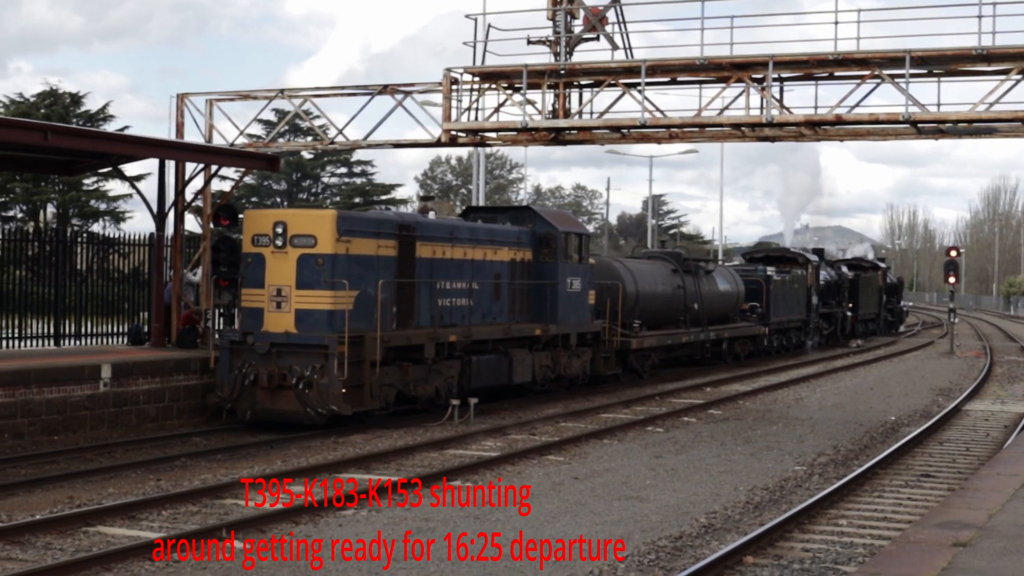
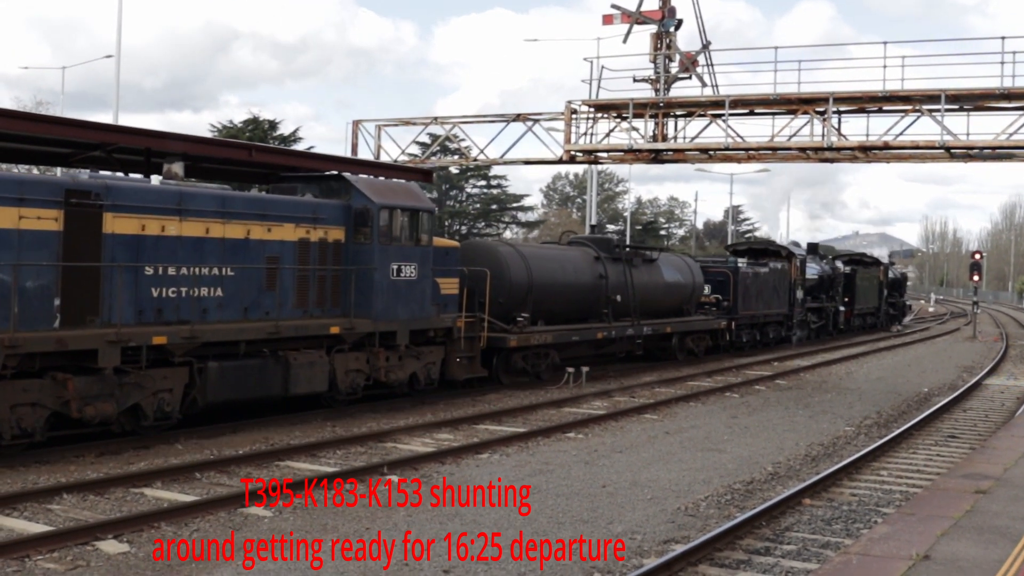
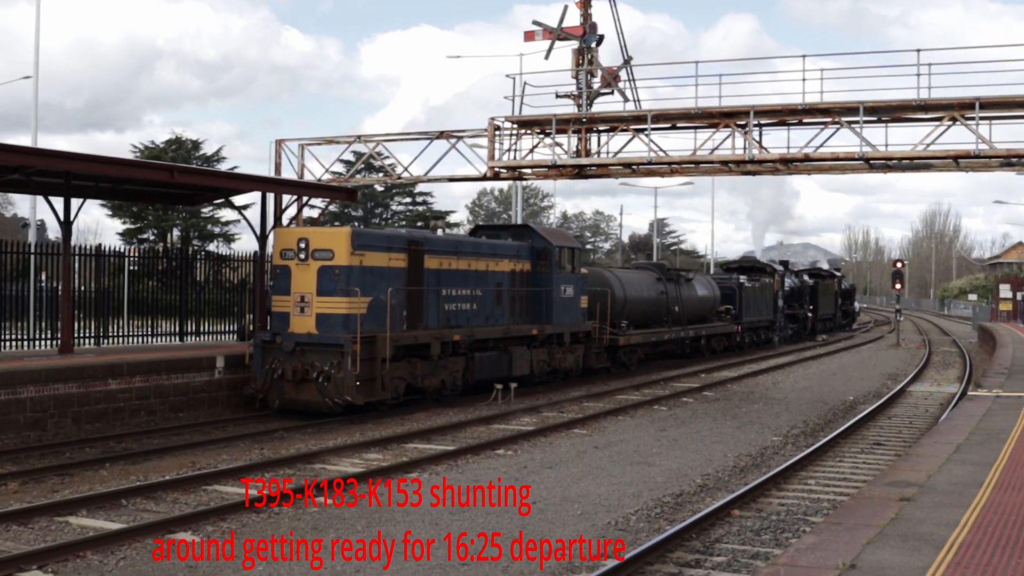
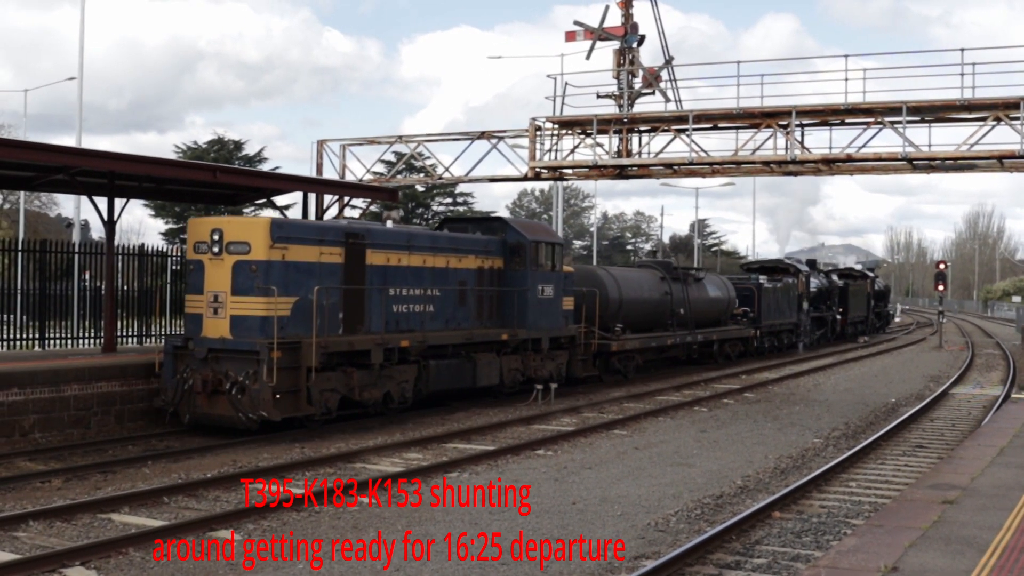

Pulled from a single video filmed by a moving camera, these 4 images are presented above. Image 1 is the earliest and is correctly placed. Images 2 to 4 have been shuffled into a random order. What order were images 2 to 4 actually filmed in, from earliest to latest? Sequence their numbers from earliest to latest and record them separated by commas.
3, 4, 2
